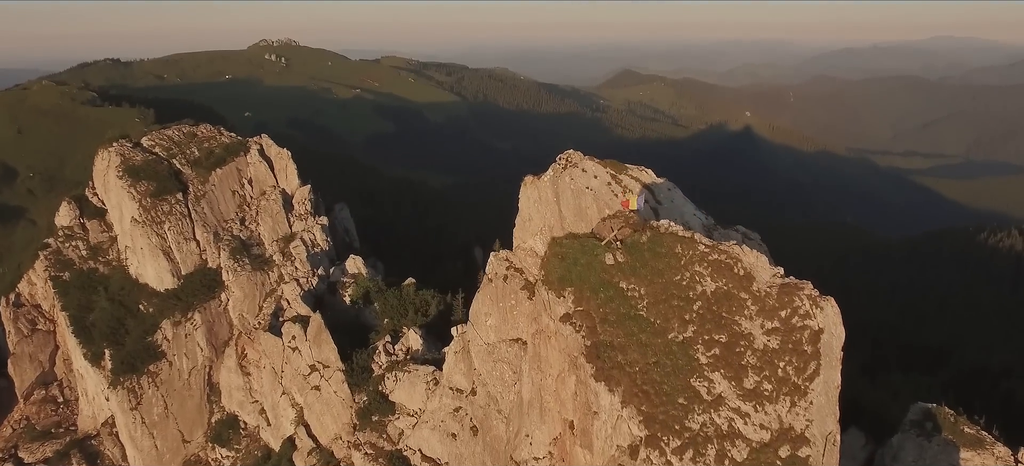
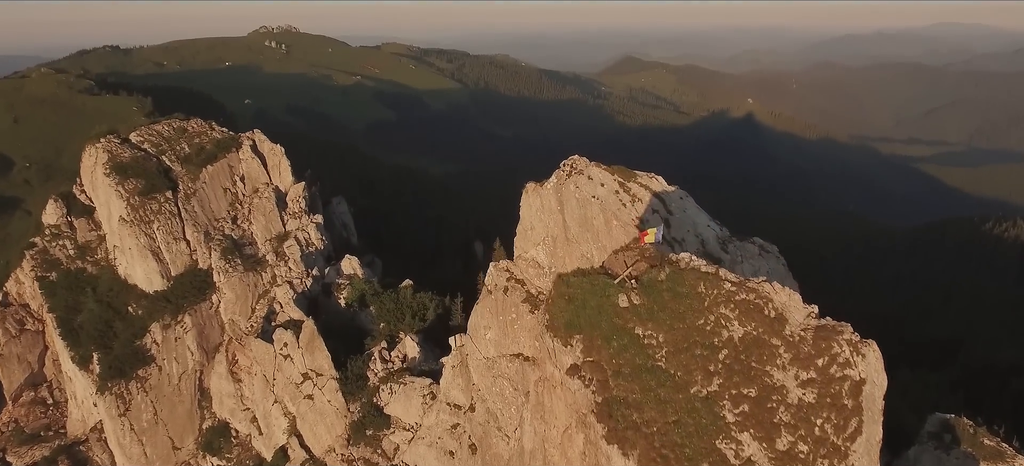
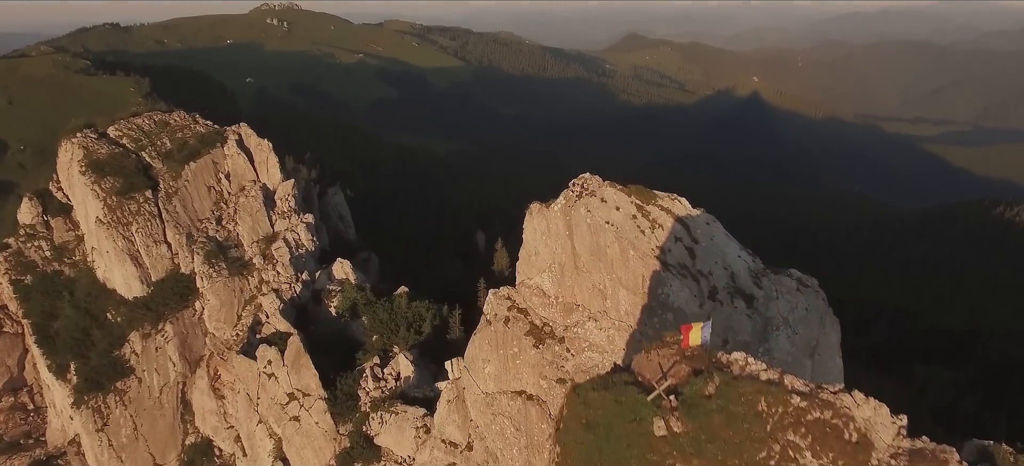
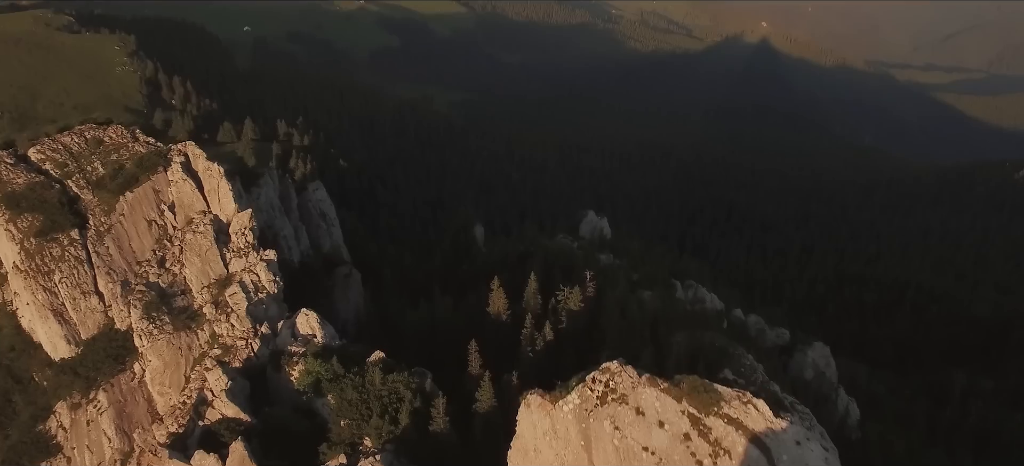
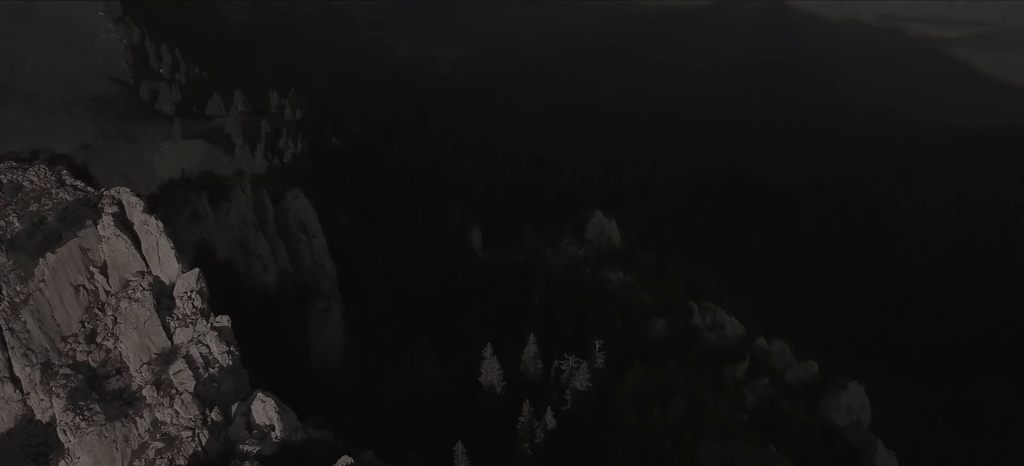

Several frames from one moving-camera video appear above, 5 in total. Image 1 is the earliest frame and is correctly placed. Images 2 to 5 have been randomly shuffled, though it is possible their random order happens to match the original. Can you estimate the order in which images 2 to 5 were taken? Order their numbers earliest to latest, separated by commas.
2, 3, 4, 5
